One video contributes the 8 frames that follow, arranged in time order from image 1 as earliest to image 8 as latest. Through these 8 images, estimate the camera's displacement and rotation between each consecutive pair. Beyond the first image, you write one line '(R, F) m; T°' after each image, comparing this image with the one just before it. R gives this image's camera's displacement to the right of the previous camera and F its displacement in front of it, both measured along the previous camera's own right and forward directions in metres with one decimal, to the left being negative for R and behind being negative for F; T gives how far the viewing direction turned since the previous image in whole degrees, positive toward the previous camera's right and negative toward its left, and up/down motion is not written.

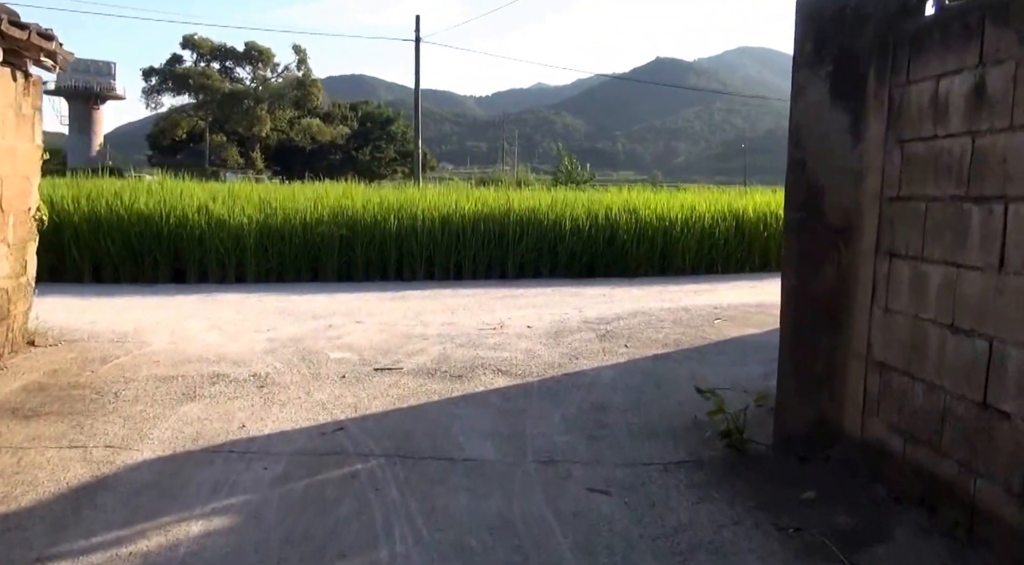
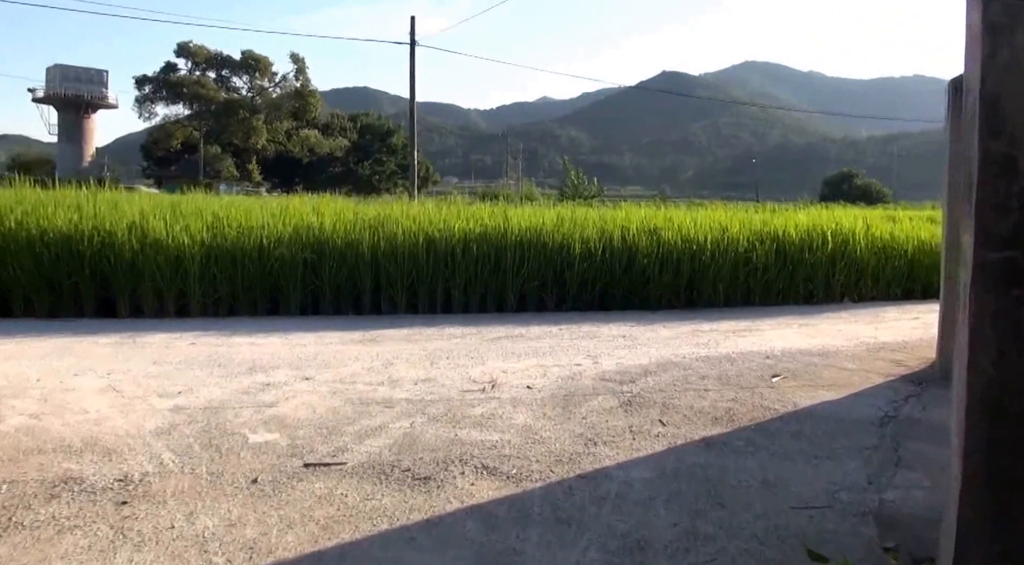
(+0.1, +1.4) m; 0°
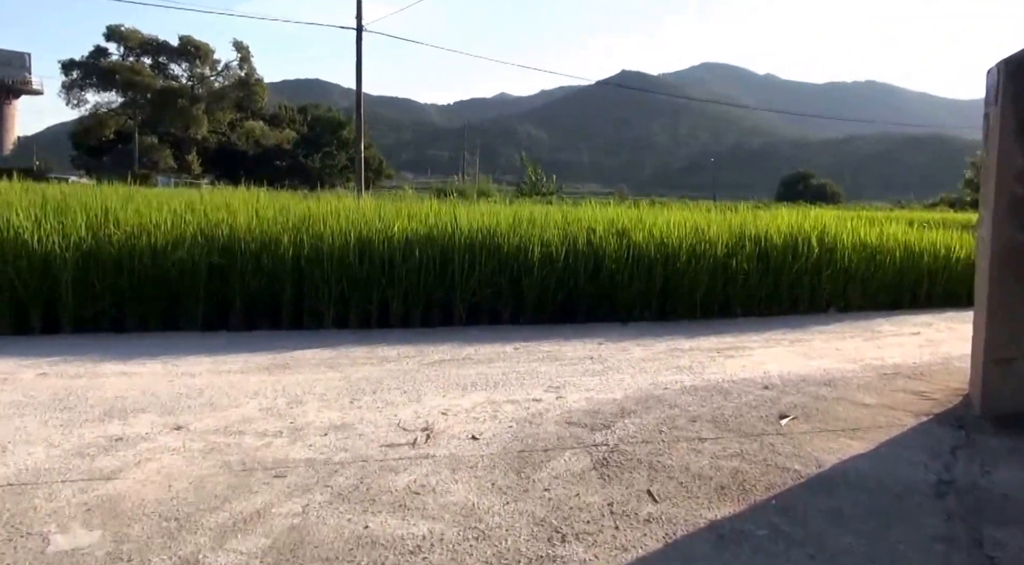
(+0.1, +1.1) m; +3°
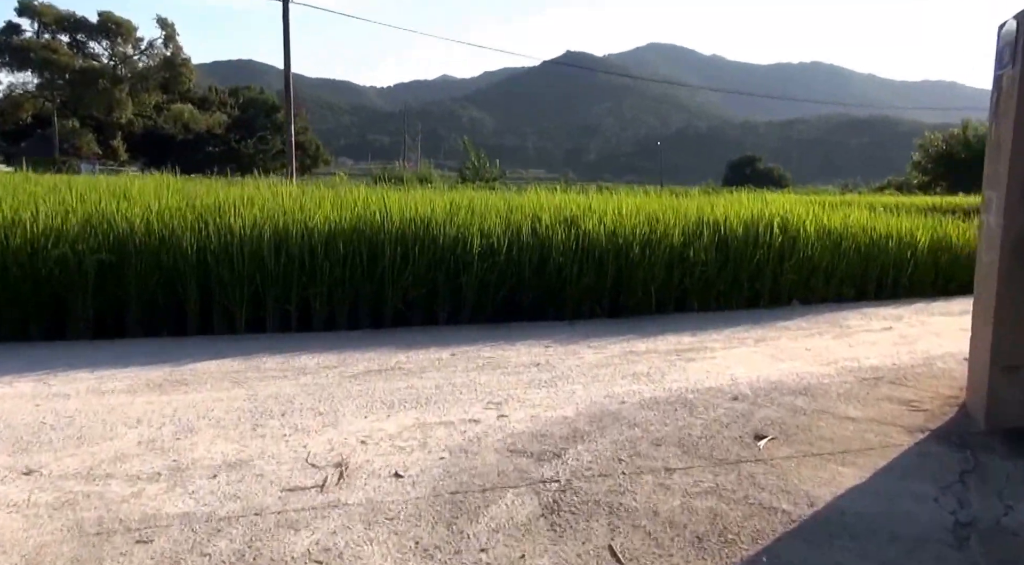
(+0.1, +0.6) m; +4°
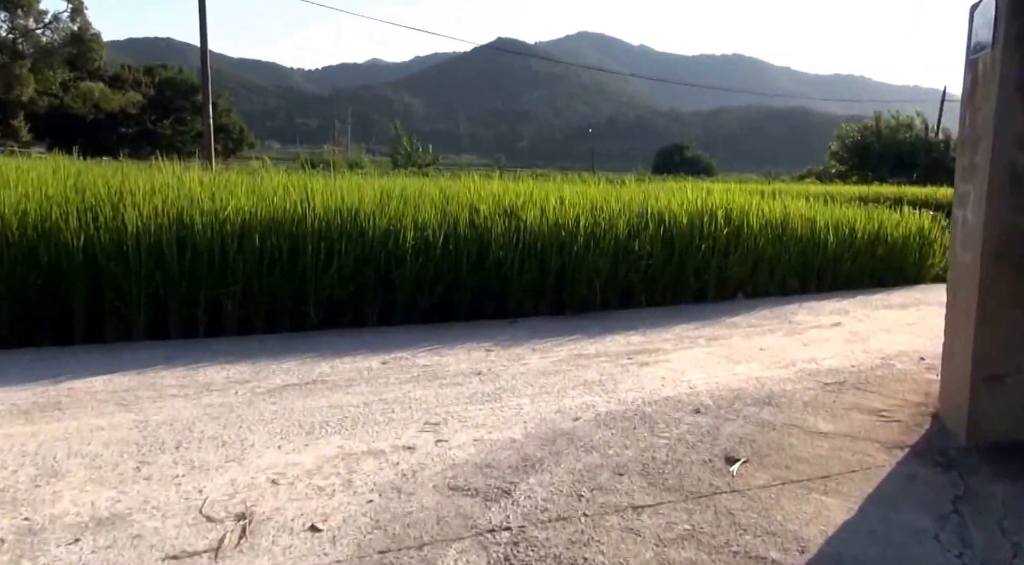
(0.0, +0.5) m; +5°
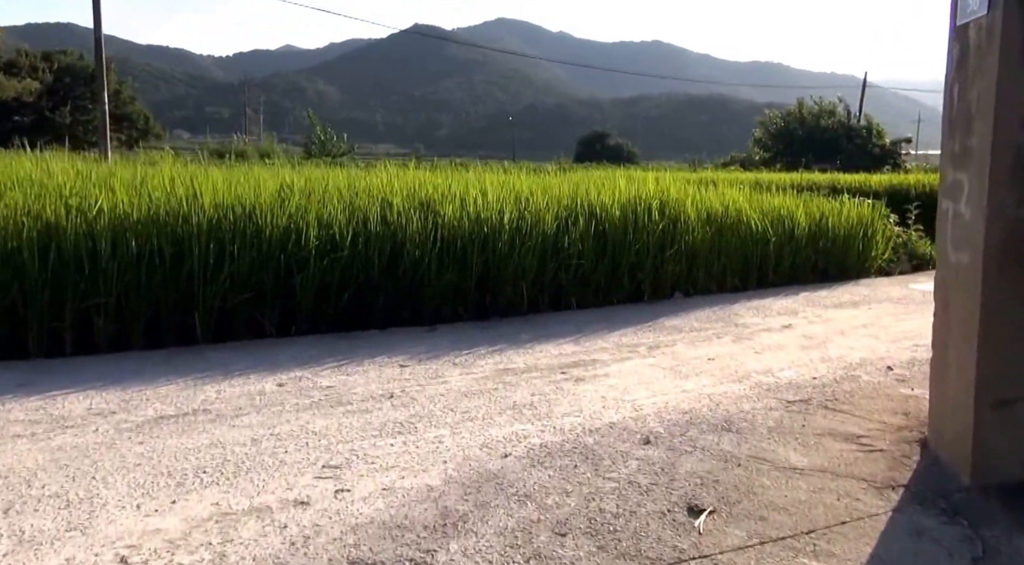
(0.0, +0.6) m; +5°
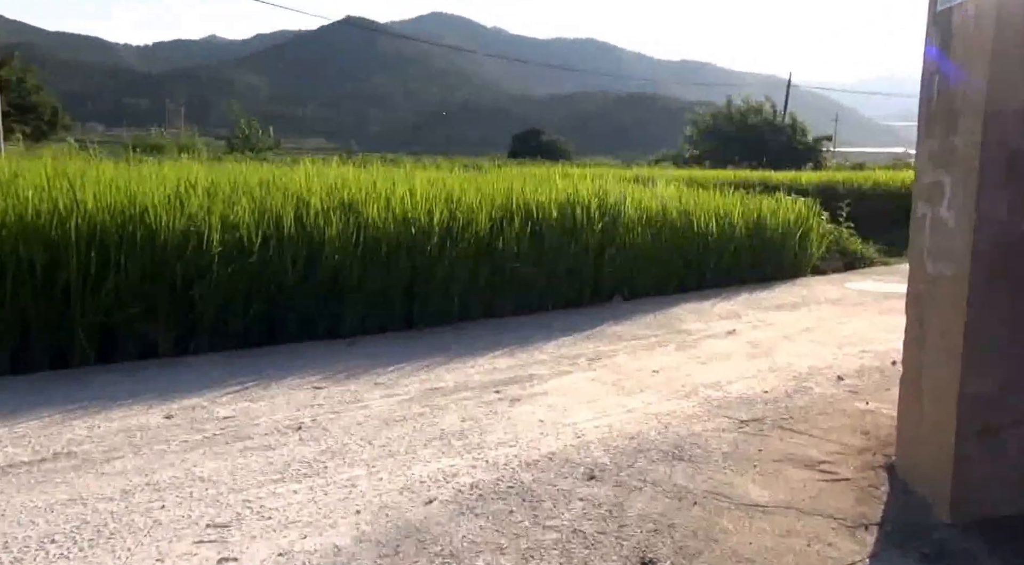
(0.0, +0.4) m; +5°
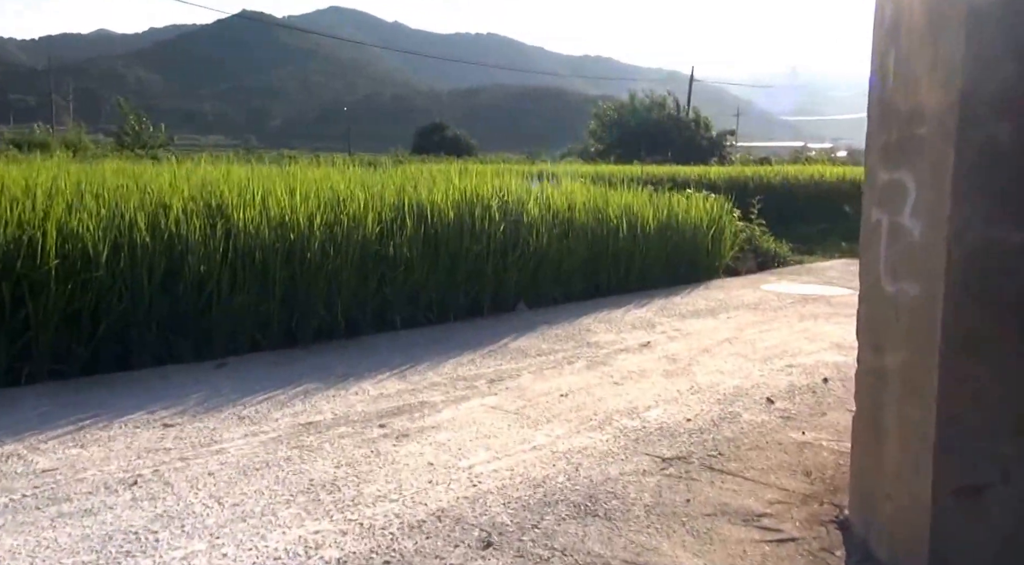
(+0.1, +0.6) m; +6°
